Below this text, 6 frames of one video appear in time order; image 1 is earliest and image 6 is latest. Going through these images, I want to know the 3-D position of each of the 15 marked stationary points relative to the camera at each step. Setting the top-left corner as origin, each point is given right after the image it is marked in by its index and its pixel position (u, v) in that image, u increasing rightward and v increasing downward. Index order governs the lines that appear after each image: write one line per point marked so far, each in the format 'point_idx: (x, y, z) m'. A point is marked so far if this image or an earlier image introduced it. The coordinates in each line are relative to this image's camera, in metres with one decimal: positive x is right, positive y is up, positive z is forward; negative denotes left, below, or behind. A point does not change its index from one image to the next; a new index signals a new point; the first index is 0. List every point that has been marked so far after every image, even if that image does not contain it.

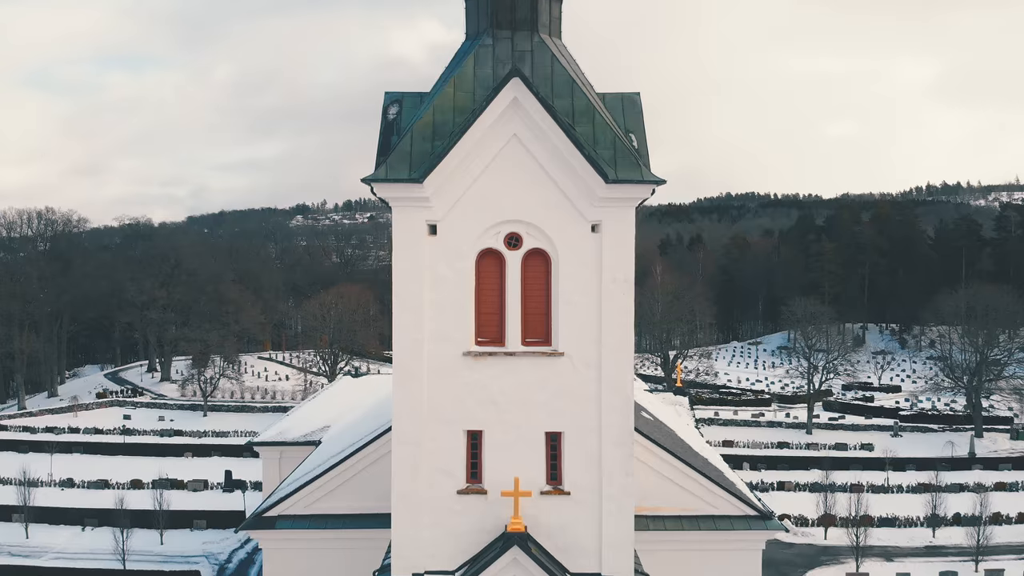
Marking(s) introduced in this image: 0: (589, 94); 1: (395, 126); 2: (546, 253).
0: (+1.0, +2.6, +10.8) m
1: (-1.6, +2.3, +11.2) m
2: (+0.4, +0.5, +10.3) m
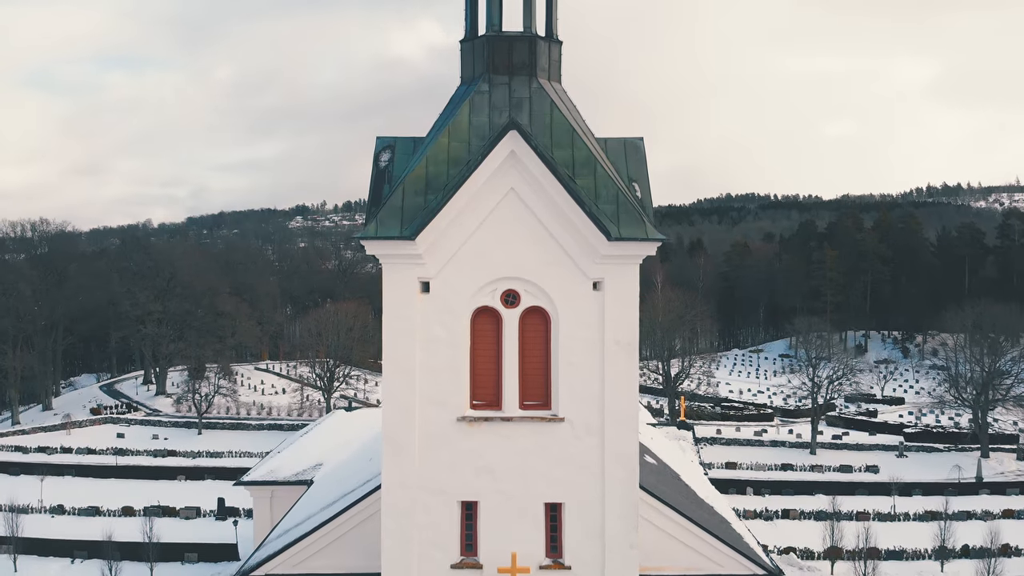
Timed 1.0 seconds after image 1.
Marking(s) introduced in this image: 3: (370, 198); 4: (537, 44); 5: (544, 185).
0: (+1.0, +1.9, +10.3) m
1: (-1.7, +1.5, +10.6) m
2: (+0.4, -0.3, +9.7) m
3: (-1.9, +1.2, +10.6) m
4: (+0.3, +3.2, +10.5) m
5: (+0.4, +1.3, +9.6) m
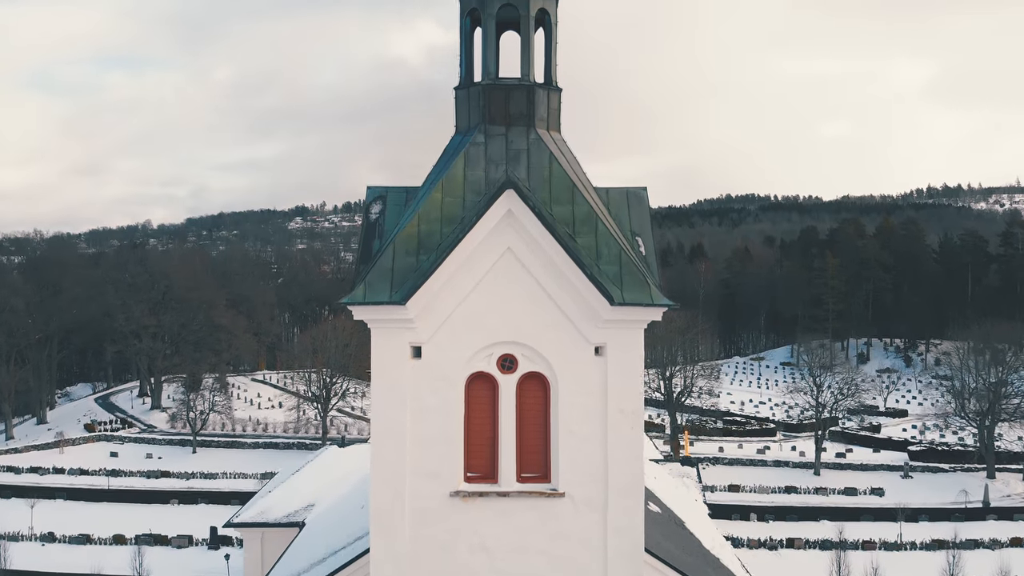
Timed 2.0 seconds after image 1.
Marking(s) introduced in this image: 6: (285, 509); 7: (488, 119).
0: (+1.0, +1.1, +9.8) m
1: (-1.7, +0.8, +10.1) m
2: (+0.4, -1.0, +9.2) m
3: (-1.9, +0.4, +10.0) m
4: (+0.3, +2.4, +10.0) m
5: (+0.3, +0.5, +9.1) m
6: (-4.9, -4.8, +17.2) m
7: (-0.3, +2.1, +9.9) m
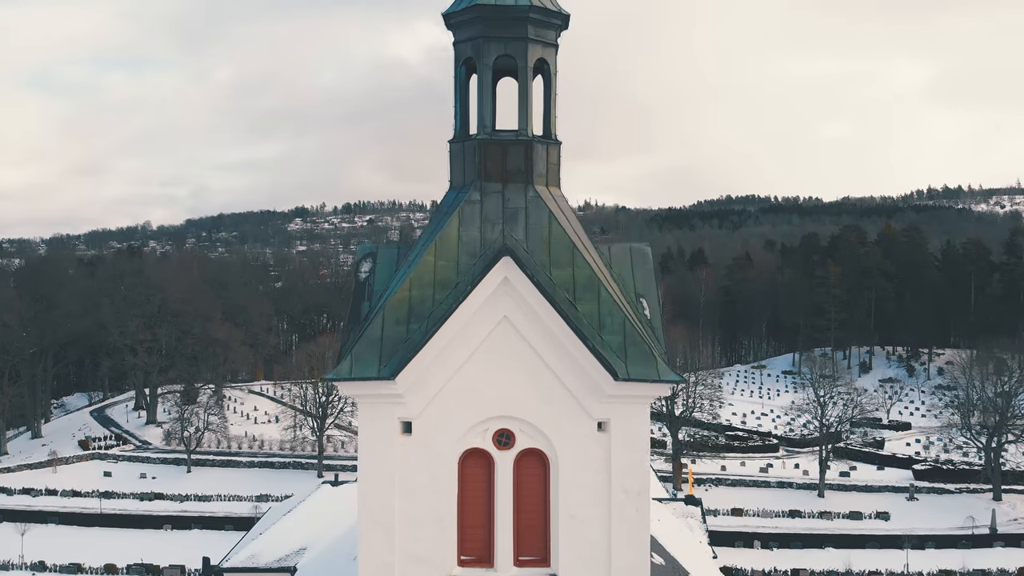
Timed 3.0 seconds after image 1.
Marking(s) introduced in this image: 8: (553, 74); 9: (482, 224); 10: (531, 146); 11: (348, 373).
0: (+0.9, +0.3, +9.2) m
1: (-1.7, 0.0, +9.5) m
2: (+0.3, -1.8, +8.7) m
3: (-2.0, -0.4, +9.5) m
4: (+0.2, +1.7, +9.5) m
5: (+0.3, -0.3, +8.5) m
6: (-4.9, -5.6, +16.7) m
7: (-0.3, +1.3, +9.4) m
8: (+0.5, +2.6, +9.9) m
9: (-0.4, +0.7, +9.2) m
10: (+0.2, +1.7, +9.5) m
11: (-1.7, -0.9, +8.4) m
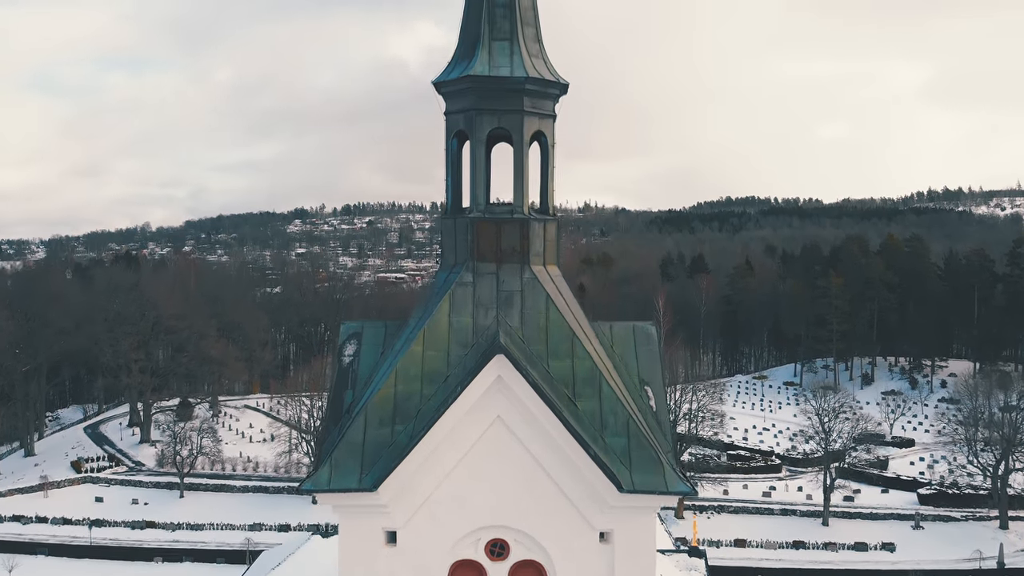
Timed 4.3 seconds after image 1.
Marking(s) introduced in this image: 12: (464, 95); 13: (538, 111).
0: (+0.9, -0.6, +8.6) m
1: (-1.8, -1.0, +8.9) m
2: (+0.3, -2.8, +8.1) m
3: (-2.0, -1.3, +8.9) m
4: (+0.2, +0.7, +8.8) m
5: (+0.2, -1.3, +7.9) m
6: (-5.0, -6.5, +16.0) m
7: (-0.4, +0.4, +8.8) m
8: (+0.5, +1.6, +9.3) m
9: (-0.4, -0.2, +8.6) m
10: (+0.2, +0.7, +8.9) m
11: (-1.8, -1.9, +7.8) m
12: (-0.5, +2.1, +8.8) m
13: (+0.3, +2.0, +9.0) m
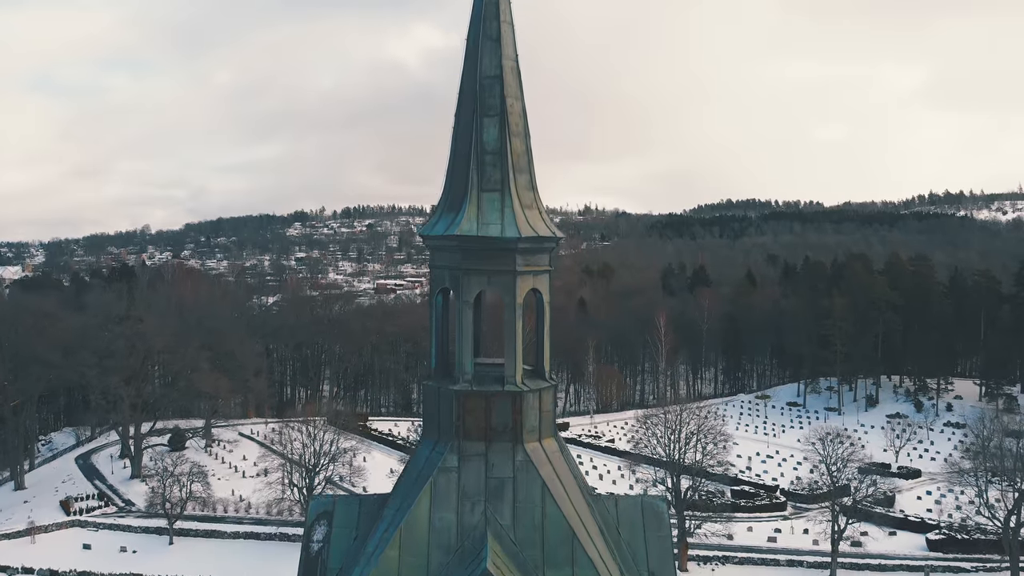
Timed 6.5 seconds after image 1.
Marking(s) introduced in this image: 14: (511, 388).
0: (+0.8, -2.4, +7.6) m
1: (-1.9, -2.8, +8.0) m
2: (+0.2, -4.6, +7.1) m
3: (-2.1, -3.1, +7.9) m
4: (+0.1, -1.1, +7.9) m
5: (+0.2, -3.1, +6.9) m
6: (-5.1, -8.3, +15.1) m
7: (-0.5, -1.4, +7.8) m
8: (+0.4, -0.2, +8.3) m
9: (-0.5, -2.0, +7.6) m
10: (+0.1, -1.1, +7.9) m
11: (-1.9, -3.7, +6.9) m
12: (-0.6, +0.3, +7.8) m
13: (+0.2, +0.2, +8.0) m
14: (0.0, -1.0, +7.9) m
